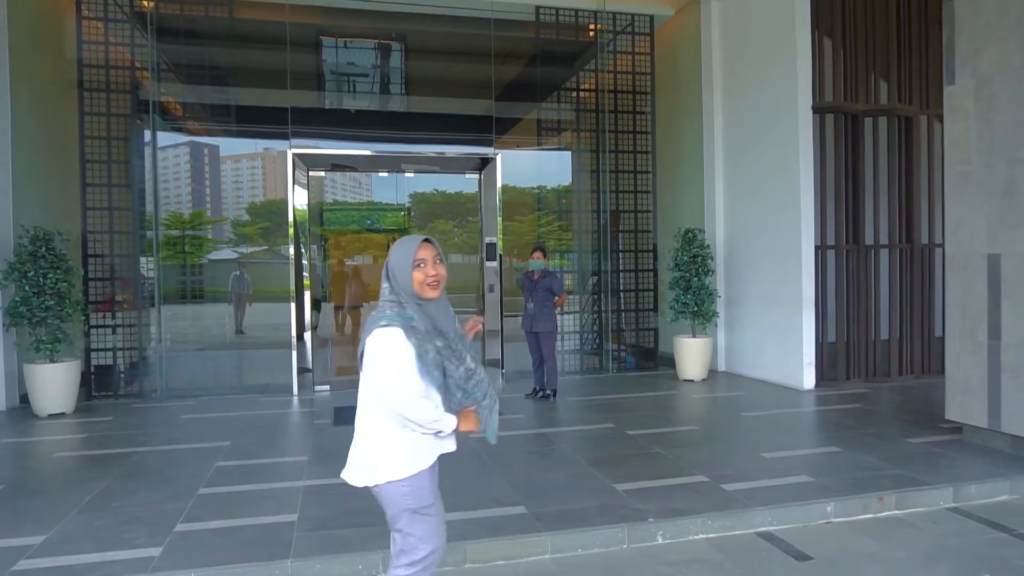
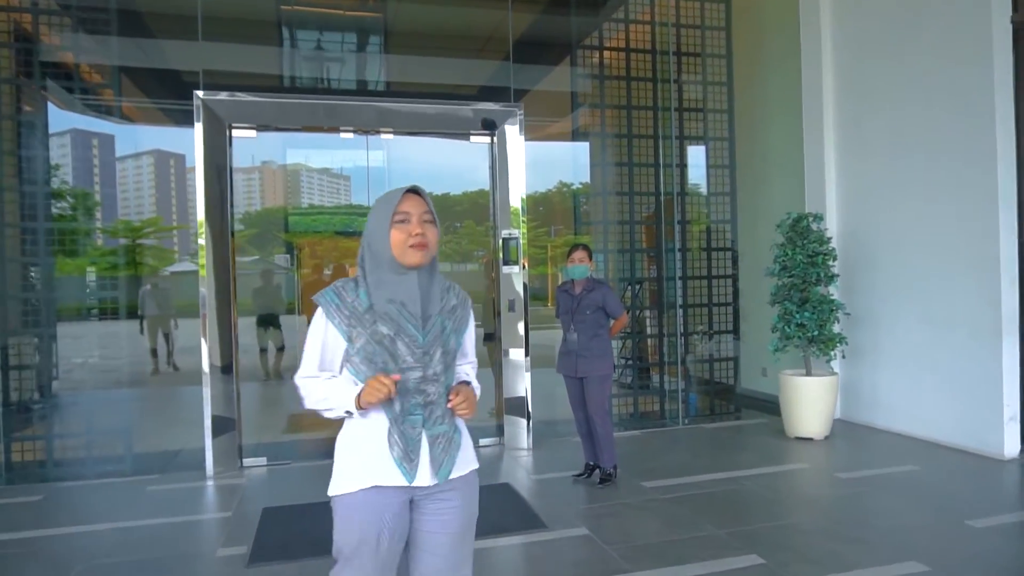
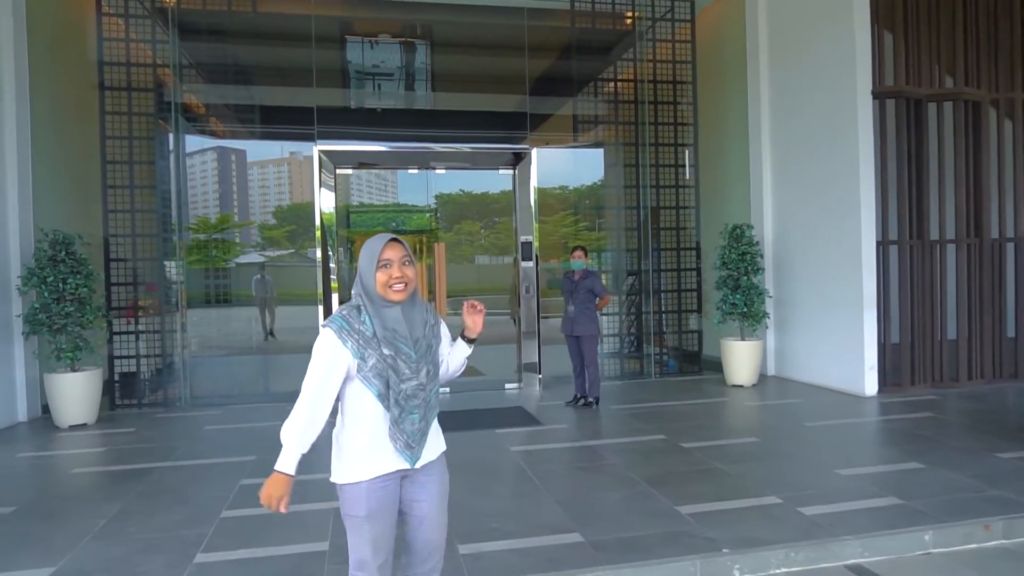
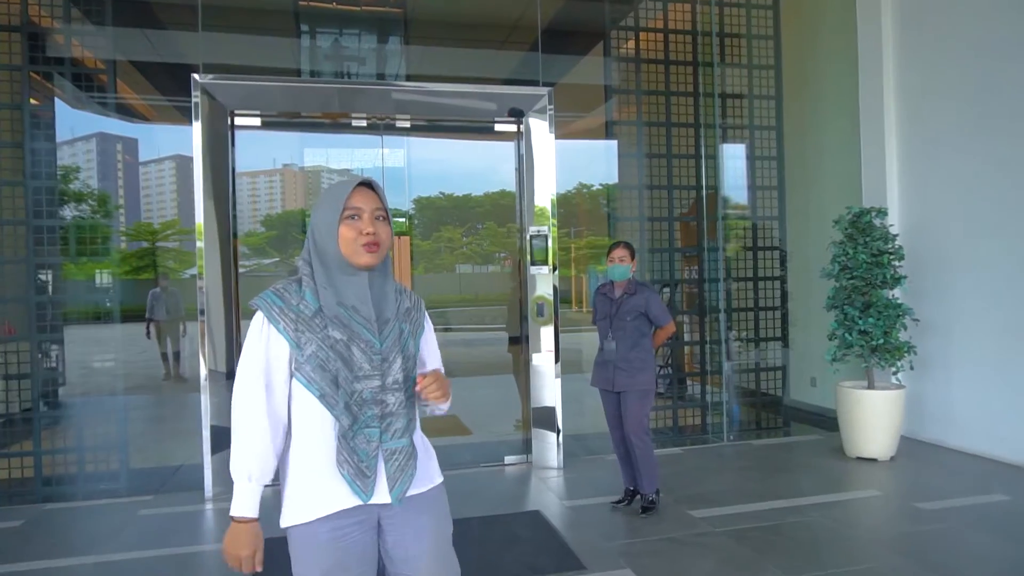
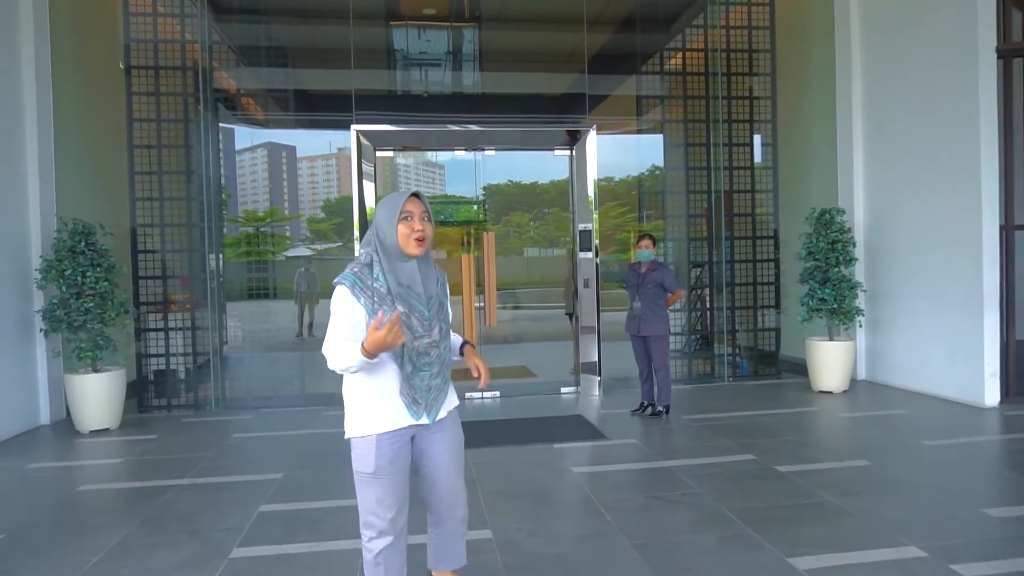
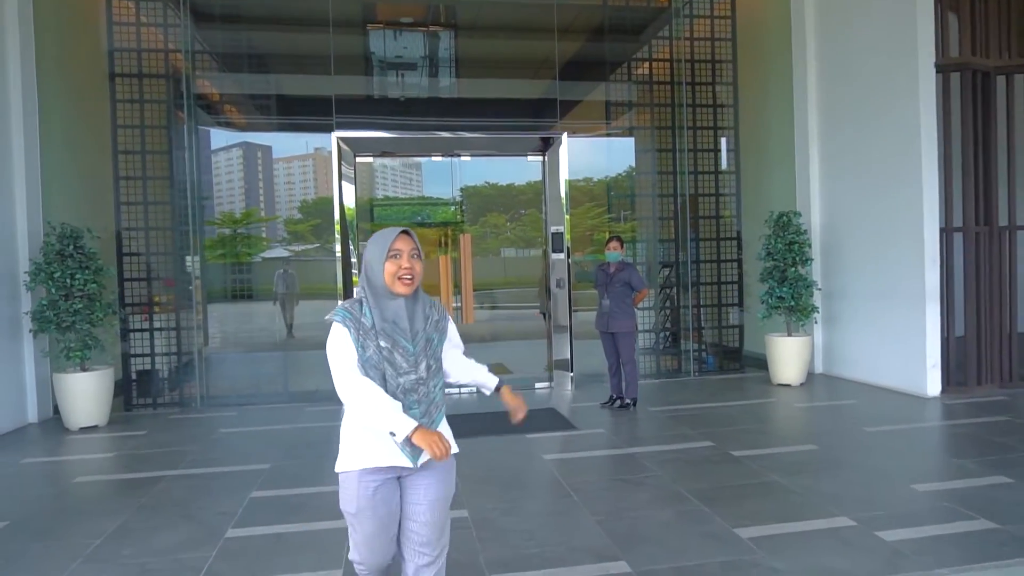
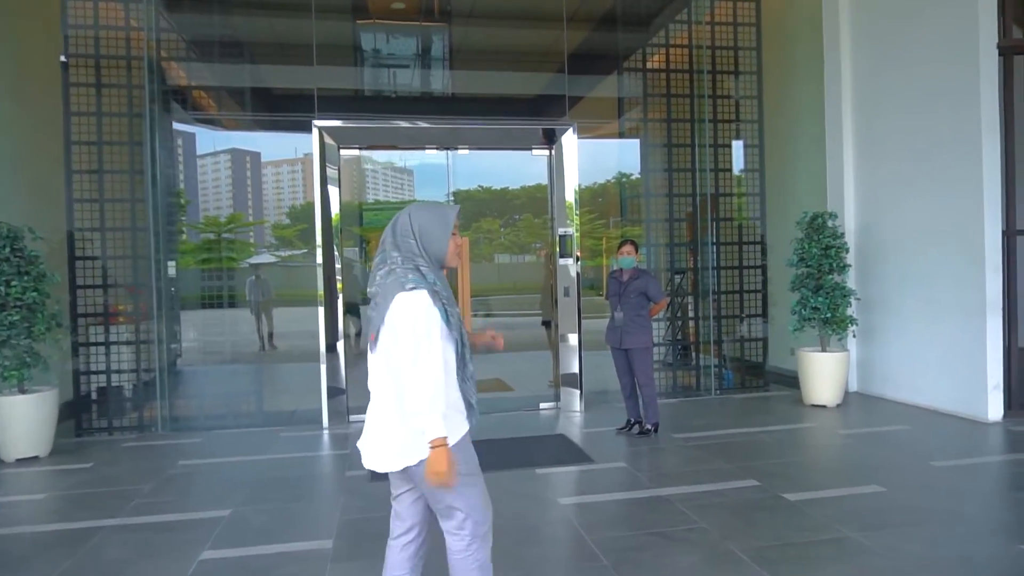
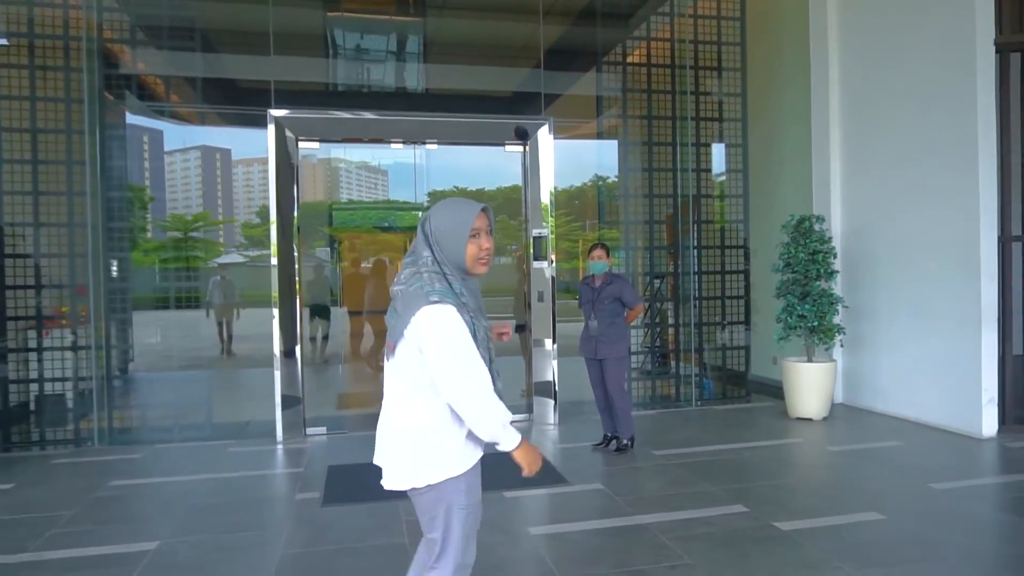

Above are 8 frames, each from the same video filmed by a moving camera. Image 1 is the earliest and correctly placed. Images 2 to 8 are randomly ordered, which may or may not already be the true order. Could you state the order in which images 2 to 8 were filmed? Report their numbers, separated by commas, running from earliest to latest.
3, 6, 5, 7, 8, 2, 4
